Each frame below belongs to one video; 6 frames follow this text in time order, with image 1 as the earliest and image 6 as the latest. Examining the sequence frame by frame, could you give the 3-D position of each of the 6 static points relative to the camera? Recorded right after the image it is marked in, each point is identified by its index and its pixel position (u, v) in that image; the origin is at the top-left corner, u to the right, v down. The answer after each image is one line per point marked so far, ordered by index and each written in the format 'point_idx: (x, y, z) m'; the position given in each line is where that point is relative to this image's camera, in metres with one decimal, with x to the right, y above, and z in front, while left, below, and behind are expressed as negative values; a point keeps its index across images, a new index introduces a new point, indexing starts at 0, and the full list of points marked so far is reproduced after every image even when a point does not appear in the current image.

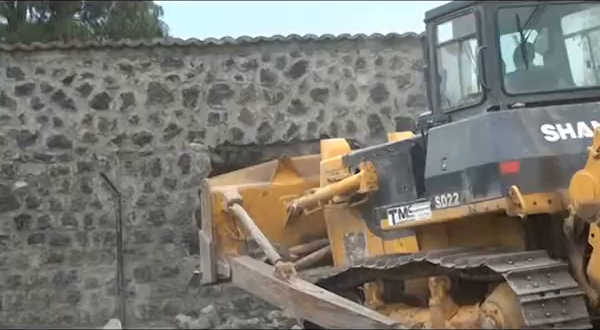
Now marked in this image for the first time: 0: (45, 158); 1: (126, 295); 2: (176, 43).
0: (-1.7, 0.0, +10.3) m
1: (-1.2, -0.9, +10.3) m
2: (-0.9, +0.8, +10.3) m
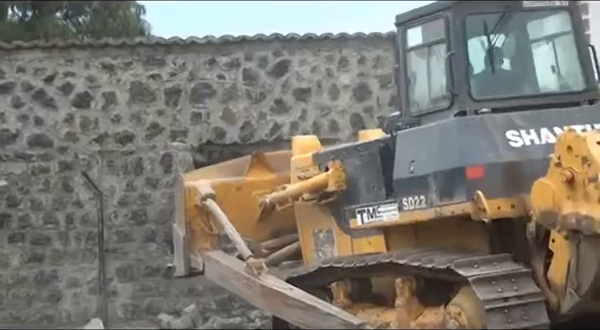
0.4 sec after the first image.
0: (-1.9, +0.1, +10.2) m
1: (-1.3, -0.9, +10.2) m
2: (-1.0, +0.8, +10.3) m
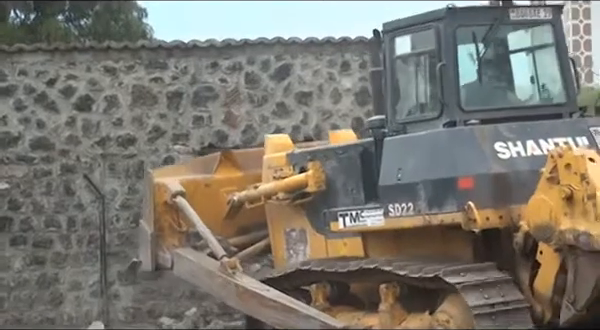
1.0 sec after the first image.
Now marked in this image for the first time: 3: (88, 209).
0: (-1.8, 0.0, +10.2) m
1: (-1.3, -0.9, +10.3) m
2: (-1.0, +0.8, +10.3) m
3: (-1.5, -0.3, +10.3) m
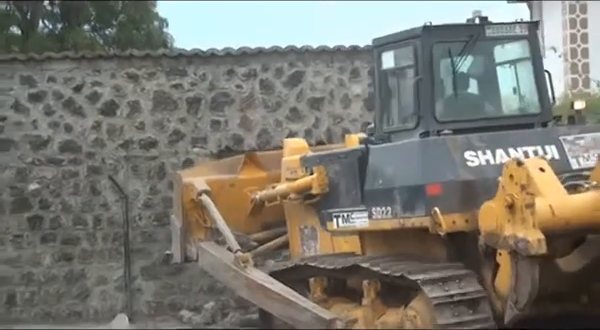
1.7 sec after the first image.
0: (-1.7, 0.0, +10.8) m
1: (-1.2, -0.9, +10.8) m
2: (-0.9, +0.8, +10.9) m
3: (-1.4, -0.3, +10.9) m
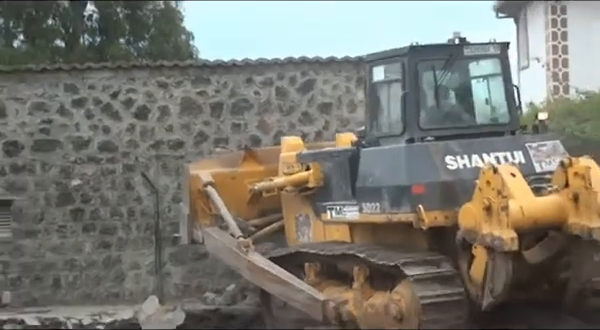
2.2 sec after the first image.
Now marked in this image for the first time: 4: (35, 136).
0: (-1.6, 0.0, +12.1) m
1: (-1.1, -0.9, +12.1) m
2: (-0.8, +0.8, +12.1) m
3: (-1.2, -0.3, +12.2) m
4: (-2.1, +0.2, +12.1) m
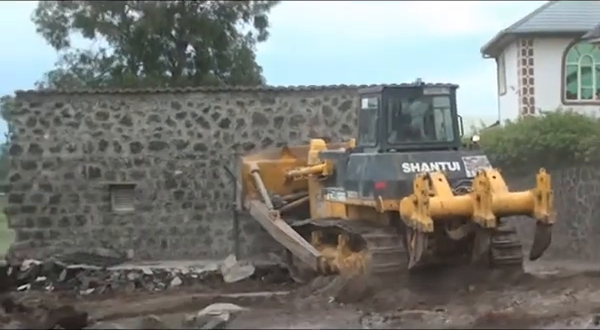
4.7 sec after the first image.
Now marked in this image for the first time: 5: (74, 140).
0: (-1.1, +0.1, +16.6) m
1: (-0.6, -0.8, +16.6) m
2: (-0.3, +0.9, +16.5) m
3: (-0.7, -0.2, +16.7) m
4: (-1.6, +0.3, +16.7) m
5: (-2.5, +0.3, +16.7) m
